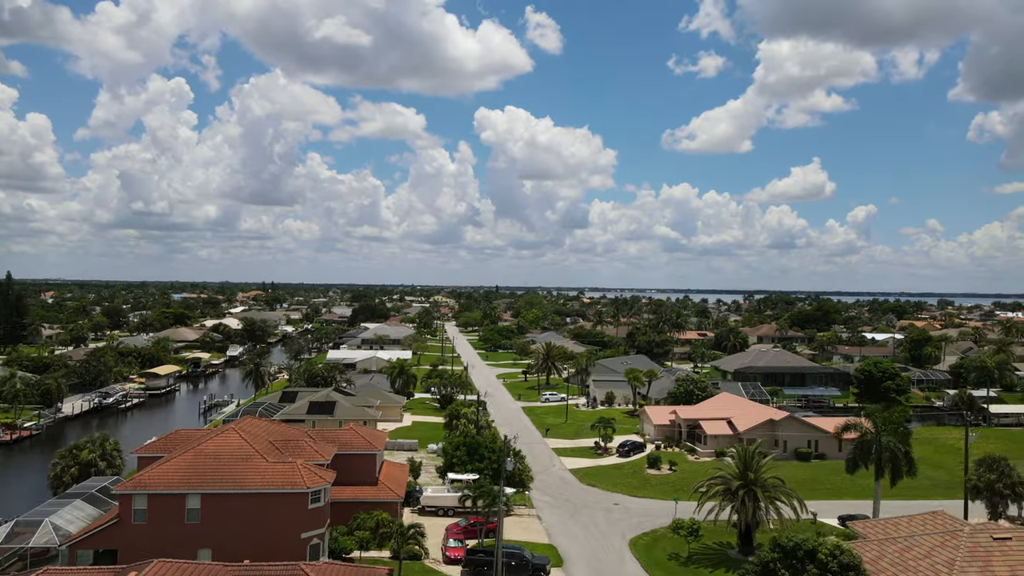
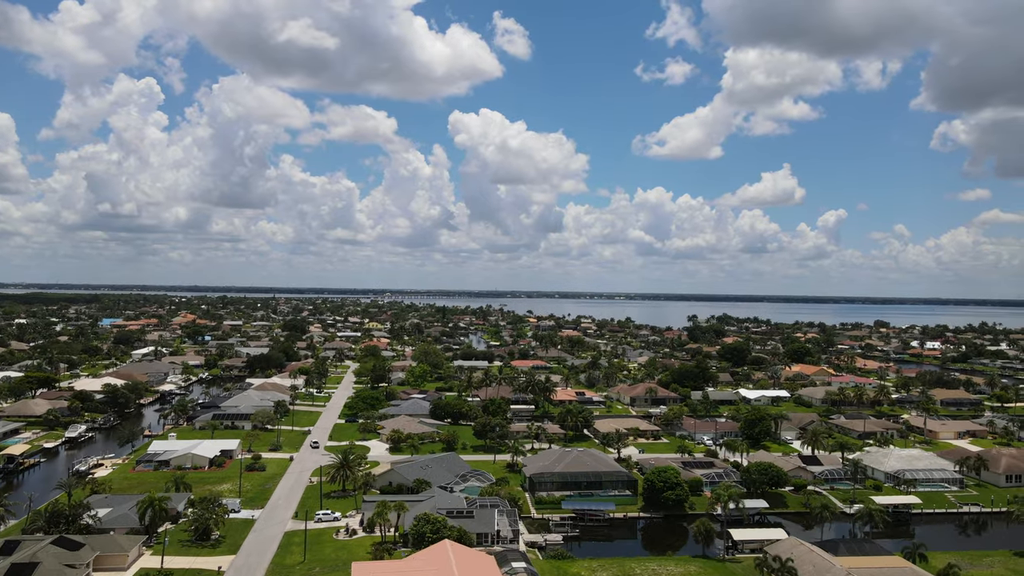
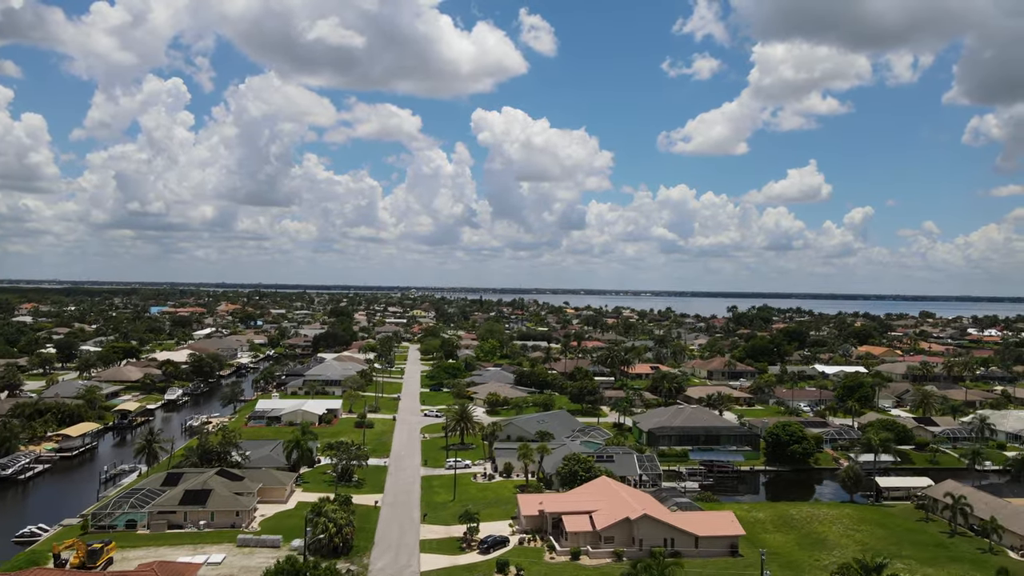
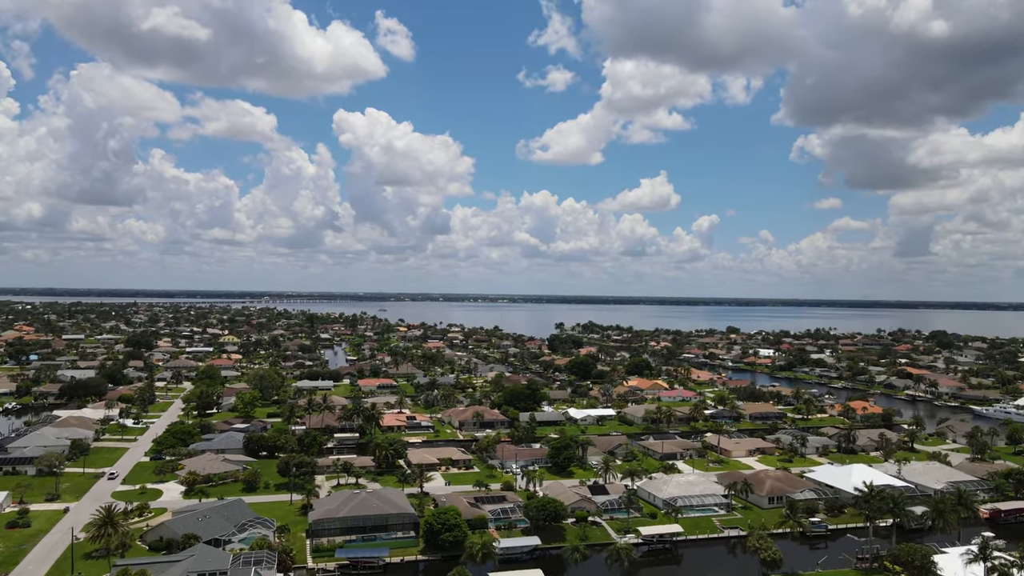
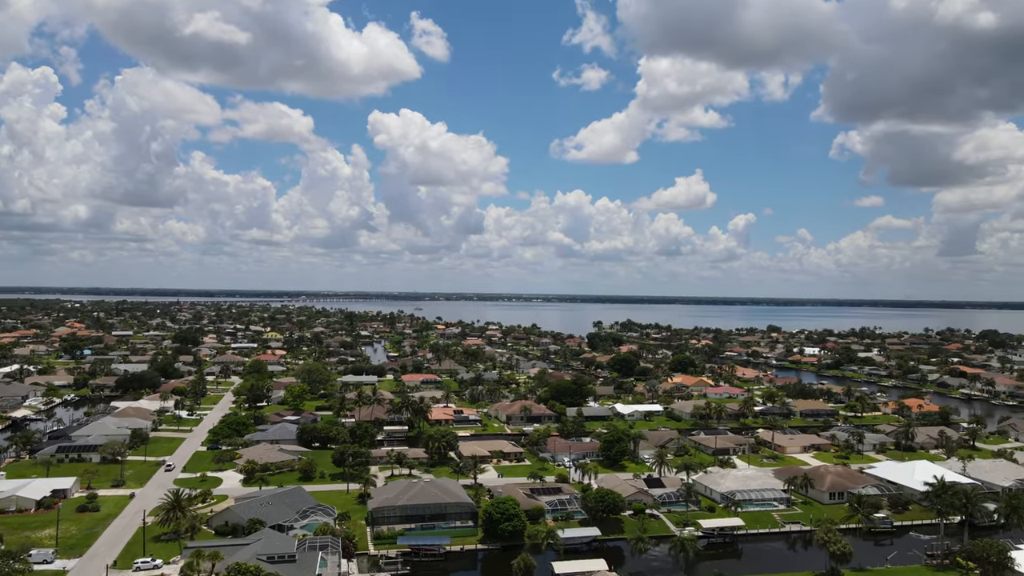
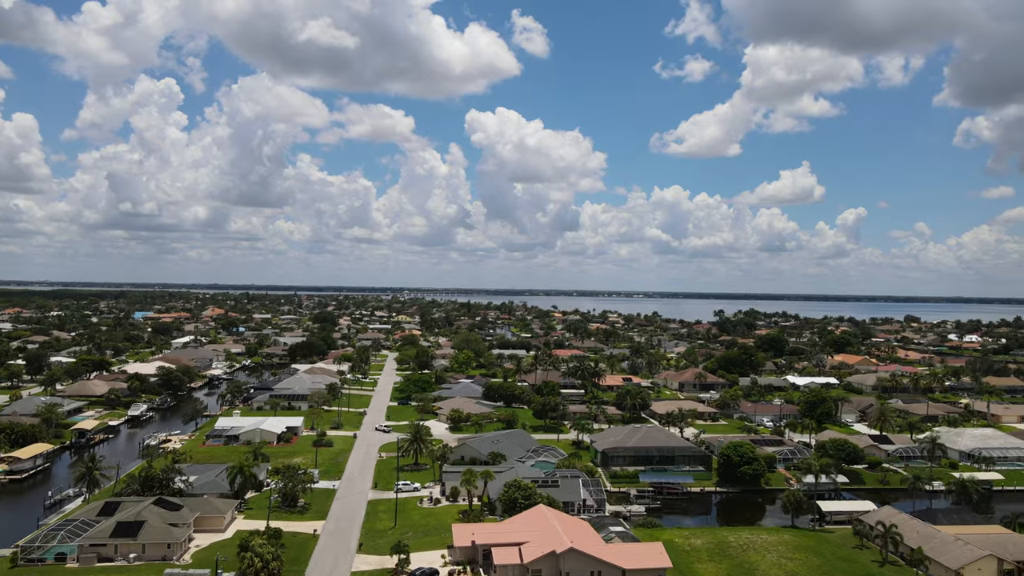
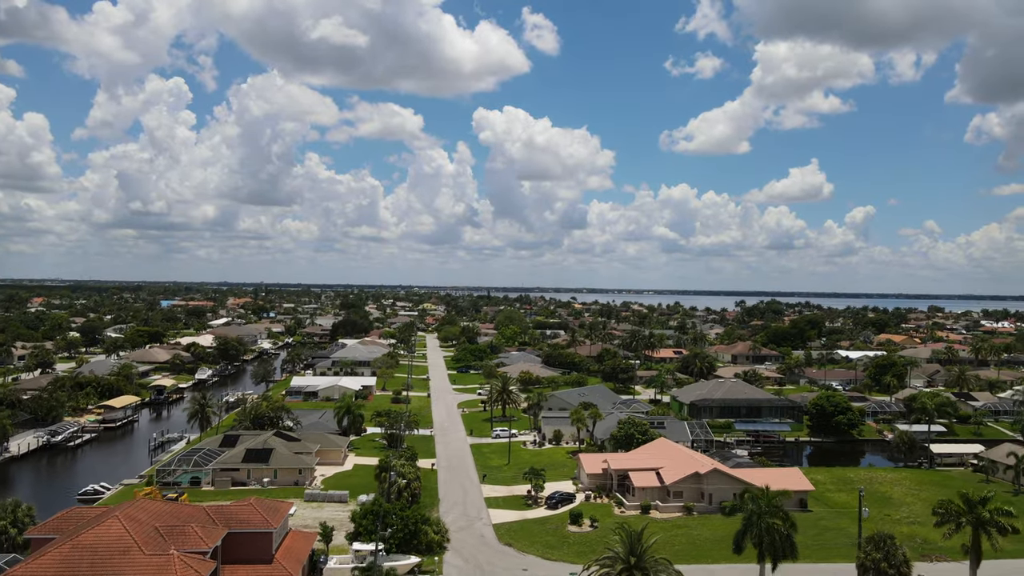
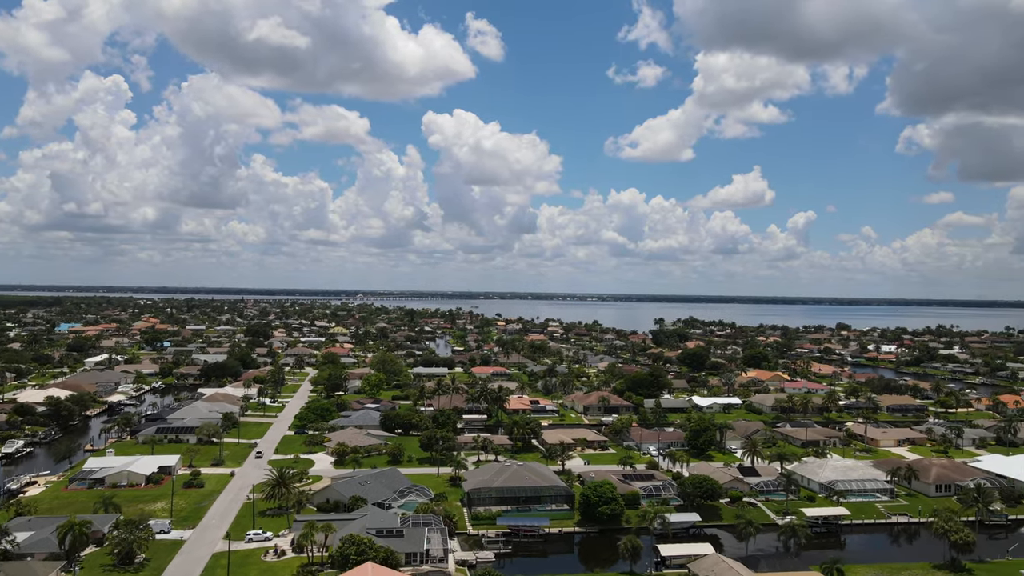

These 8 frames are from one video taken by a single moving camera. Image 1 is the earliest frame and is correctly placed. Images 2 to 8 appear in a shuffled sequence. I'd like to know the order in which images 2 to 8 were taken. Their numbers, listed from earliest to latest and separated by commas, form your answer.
7, 3, 6, 2, 8, 5, 4
